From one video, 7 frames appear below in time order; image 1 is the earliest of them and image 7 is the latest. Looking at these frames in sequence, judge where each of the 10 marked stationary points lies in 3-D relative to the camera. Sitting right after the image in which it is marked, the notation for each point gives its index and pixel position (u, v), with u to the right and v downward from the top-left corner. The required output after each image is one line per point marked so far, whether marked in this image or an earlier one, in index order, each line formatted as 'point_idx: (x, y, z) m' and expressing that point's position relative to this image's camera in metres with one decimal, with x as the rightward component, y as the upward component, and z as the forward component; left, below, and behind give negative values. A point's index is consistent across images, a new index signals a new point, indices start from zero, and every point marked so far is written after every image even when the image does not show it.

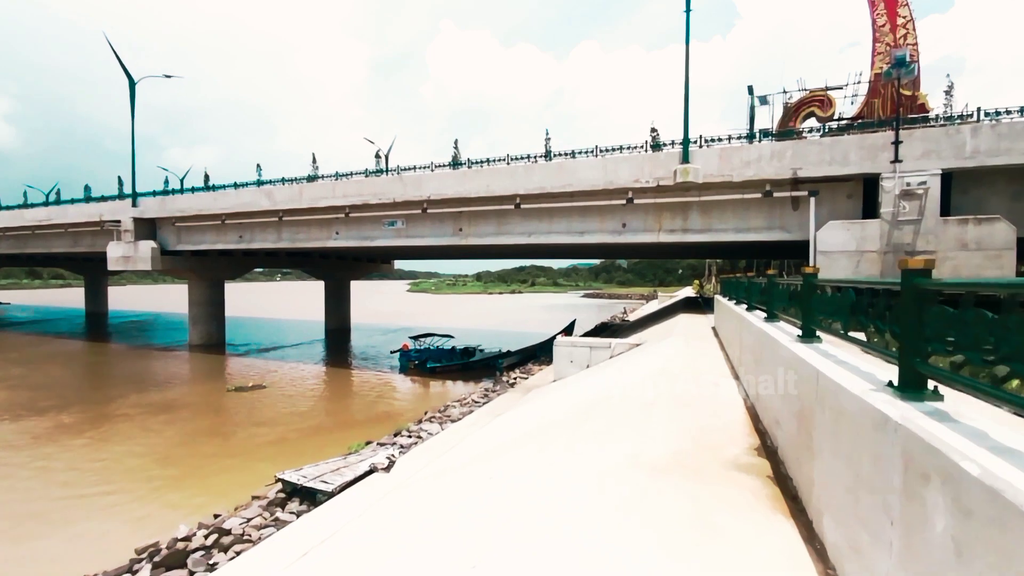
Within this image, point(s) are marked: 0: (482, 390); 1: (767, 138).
0: (-0.9, -2.9, +14.2) m
1: (+7.4, +4.4, +15.2) m
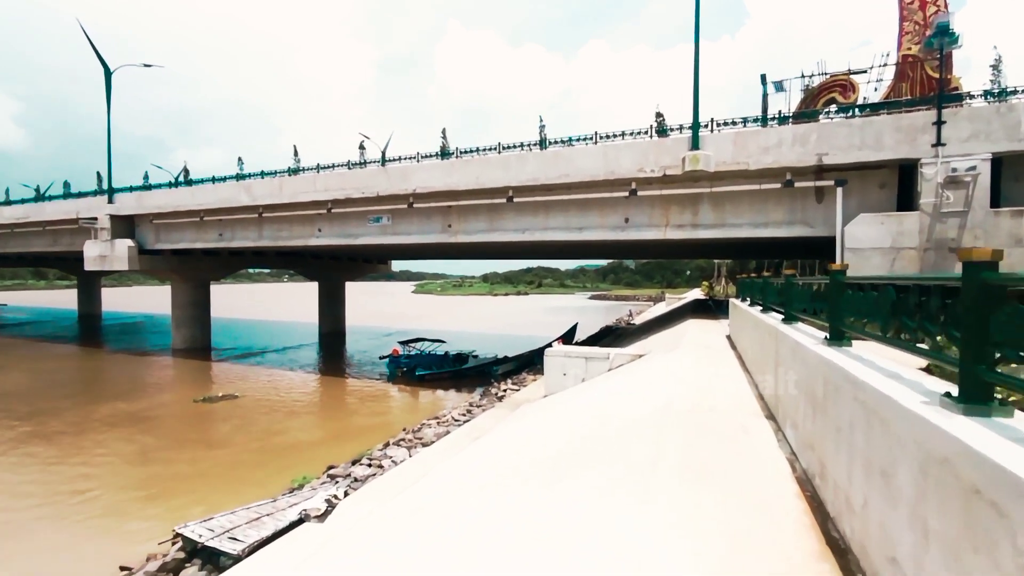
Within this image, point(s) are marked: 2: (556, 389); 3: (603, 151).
0: (-1.2, -2.9, +12.7) m
1: (+7.1, +4.4, +13.6) m
2: (+0.9, -2.4, +11.9) m
3: (+2.6, +3.9, +14.8) m
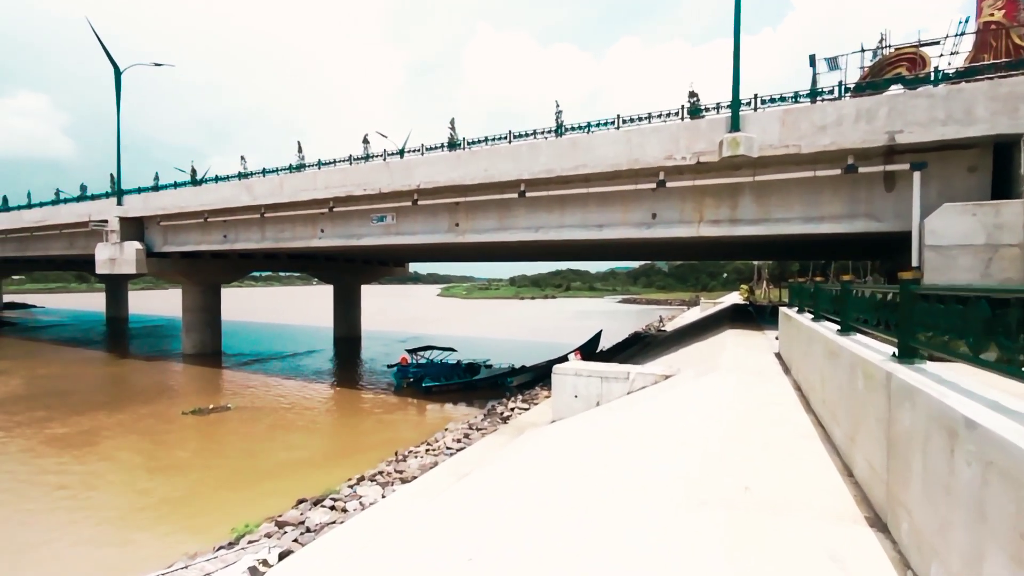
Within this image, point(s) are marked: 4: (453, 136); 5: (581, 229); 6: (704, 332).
0: (-1.1, -3.0, +11.1) m
1: (+7.3, +4.2, +11.4) m
2: (+1.0, -2.5, +10.1) m
3: (+2.8, +3.8, +12.9) m
4: (-1.8, +4.7, +15.9) m
5: (+1.9, +1.6, +14.0) m
6: (+6.9, -1.6, +18.8) m
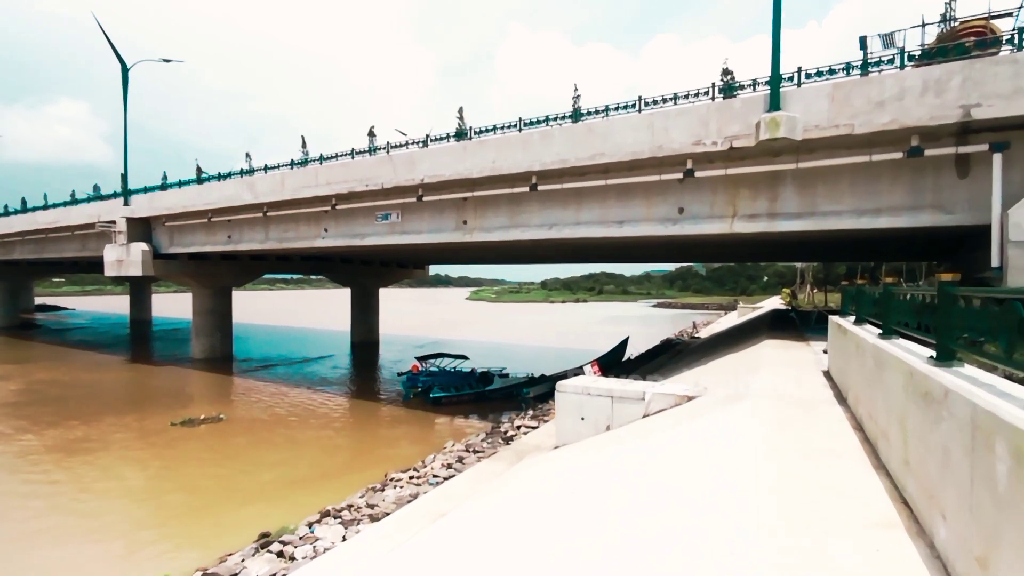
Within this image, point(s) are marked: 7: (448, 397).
0: (-1.0, -3.1, +9.8) m
1: (+7.4, +4.1, +9.7) m
2: (+1.0, -2.5, +8.7) m
3: (+3.0, +3.7, +11.4) m
4: (-1.4, +4.6, +14.7) m
5: (+2.1, +1.5, +12.6) m
6: (+7.3, -1.8, +17.0) m
7: (-2.3, -4.0, +19.0) m
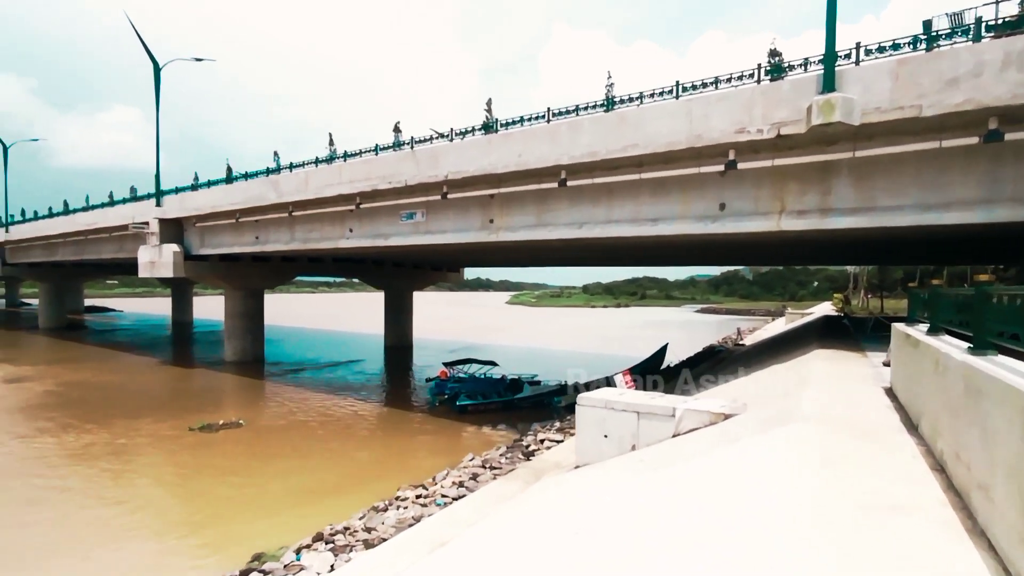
0: (-0.7, -3.1, +9.2) m
1: (+7.7, +4.1, +8.4) m
2: (+1.2, -2.6, +7.9) m
3: (+3.5, +3.6, +10.5) m
4: (-0.6, +4.5, +14.1) m
5: (+2.7, +1.4, +11.8) m
6: (+8.3, -1.9, +15.7) m
7: (-1.2, -4.1, +18.4) m
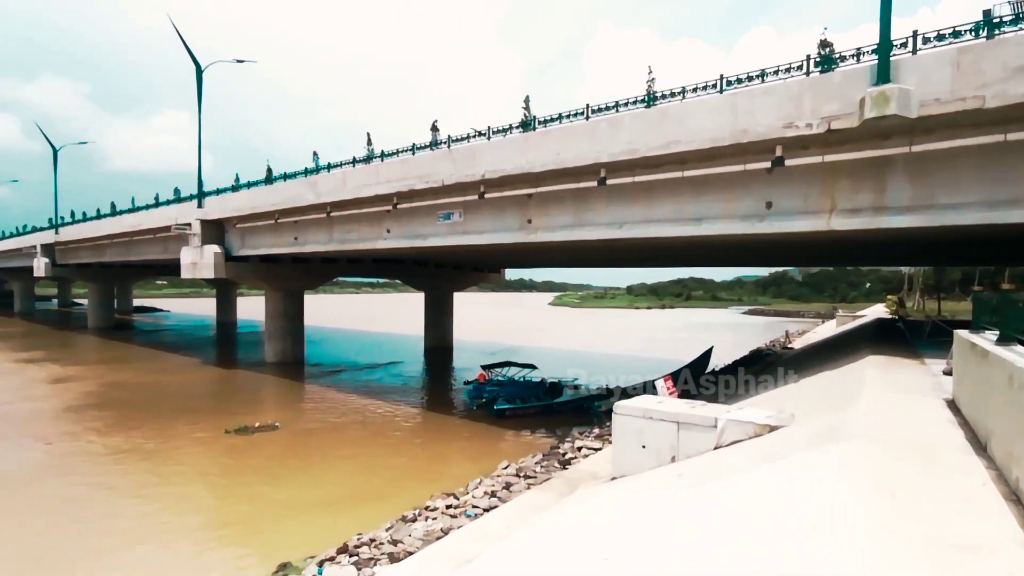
0: (-0.1, -3.2, +9.0) m
1: (+8.3, +4.0, +7.7) m
2: (+1.7, -2.6, +7.6) m
3: (+4.2, +3.5, +10.1) m
4: (+0.3, +4.4, +14.0) m
5: (+3.5, +1.4, +11.4) m
6: (+9.3, -1.9, +14.9) m
7: (+0.1, -4.2, +18.2) m
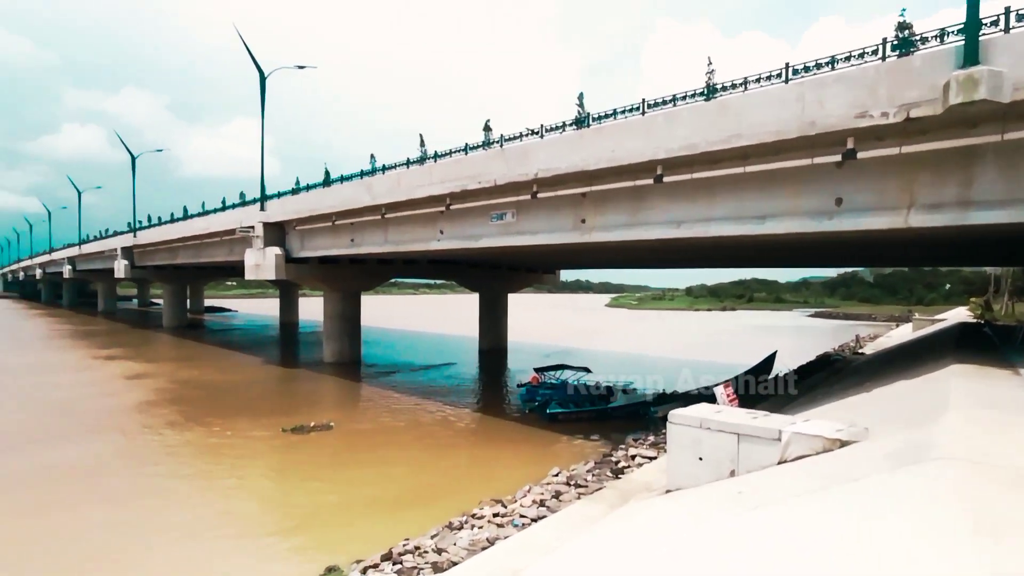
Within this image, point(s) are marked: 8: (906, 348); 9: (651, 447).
0: (+0.8, -3.2, +8.8) m
1: (+8.9, +4.0, +6.7) m
2: (+2.4, -2.7, +7.3) m
3: (+5.1, +3.5, +9.5) m
4: (+1.7, +4.4, +13.7) m
5: (+4.6, +1.3, +10.8) m
6: (+10.7, -2.0, +13.8) m
7: (+1.8, -4.2, +18.0) m
8: (+14.1, -2.1, +18.6) m
9: (+3.0, -3.4, +11.2) m
